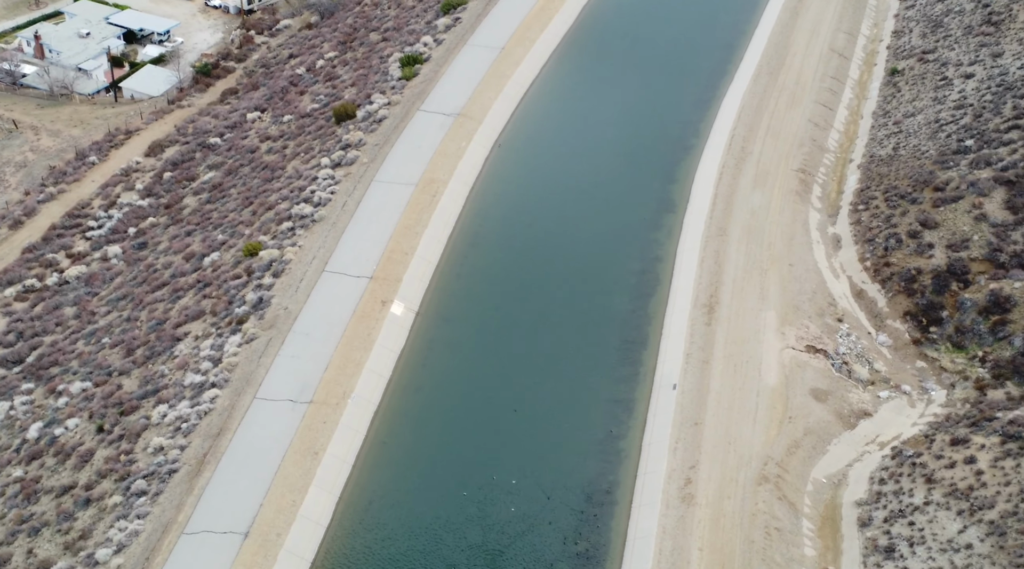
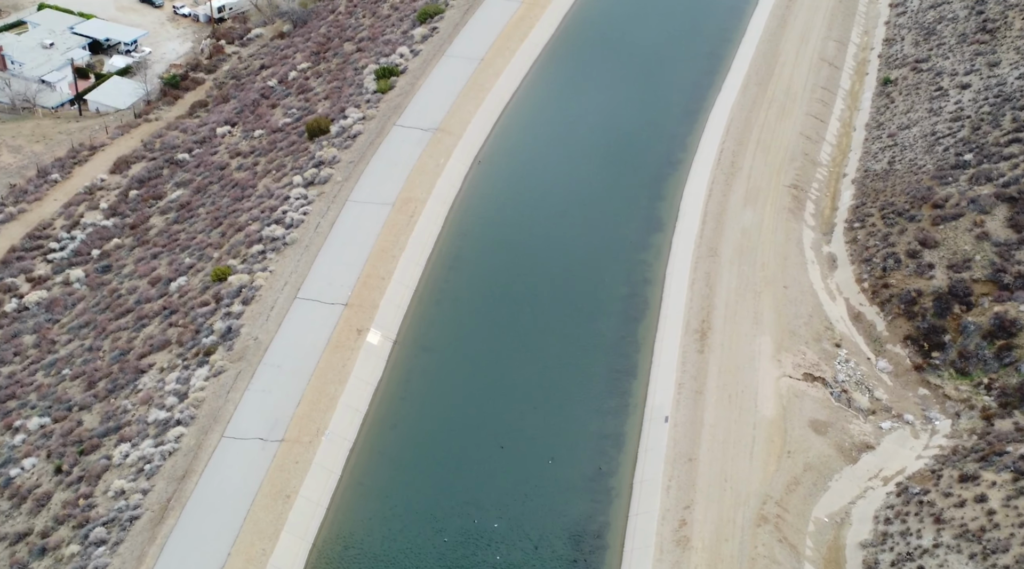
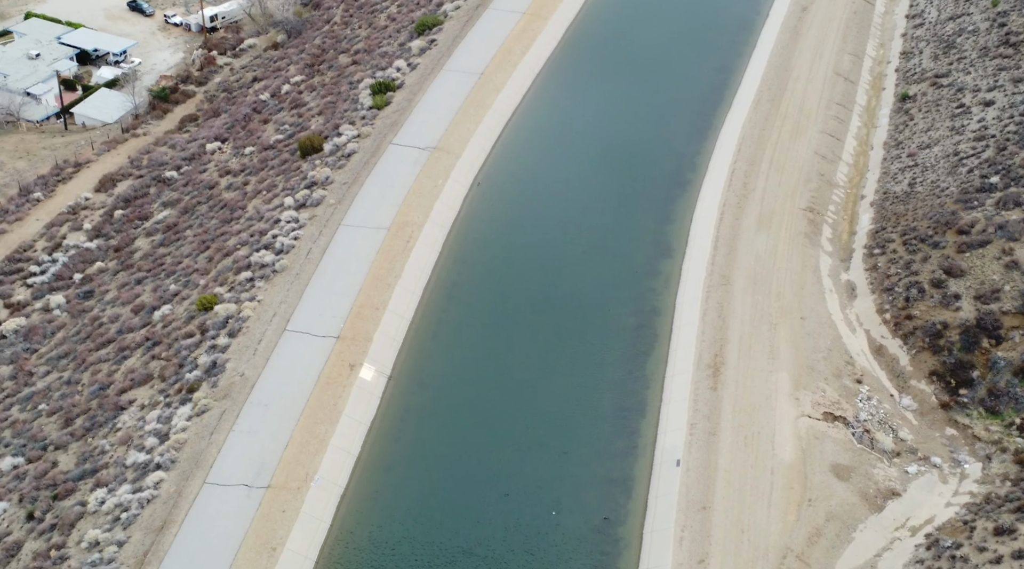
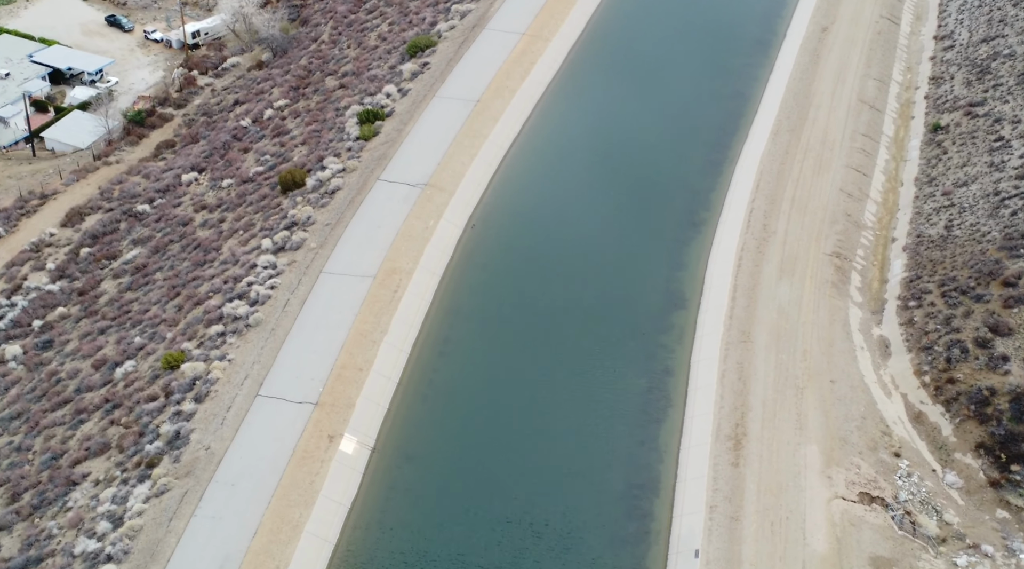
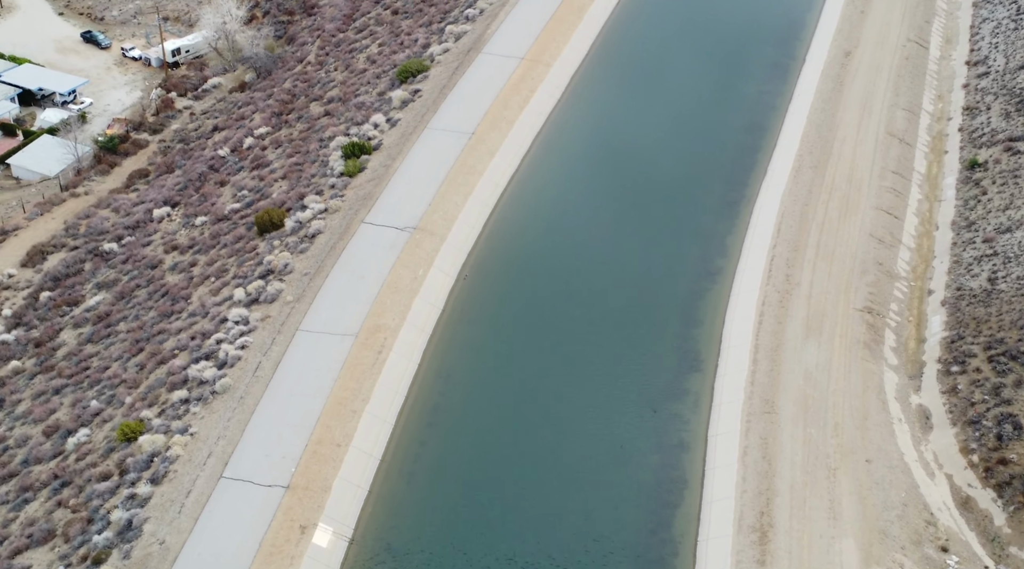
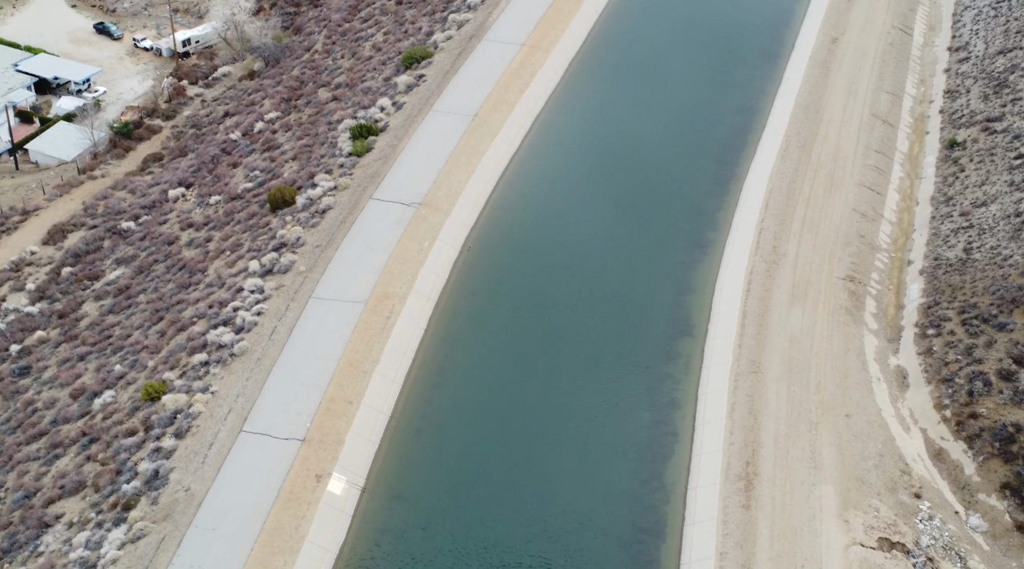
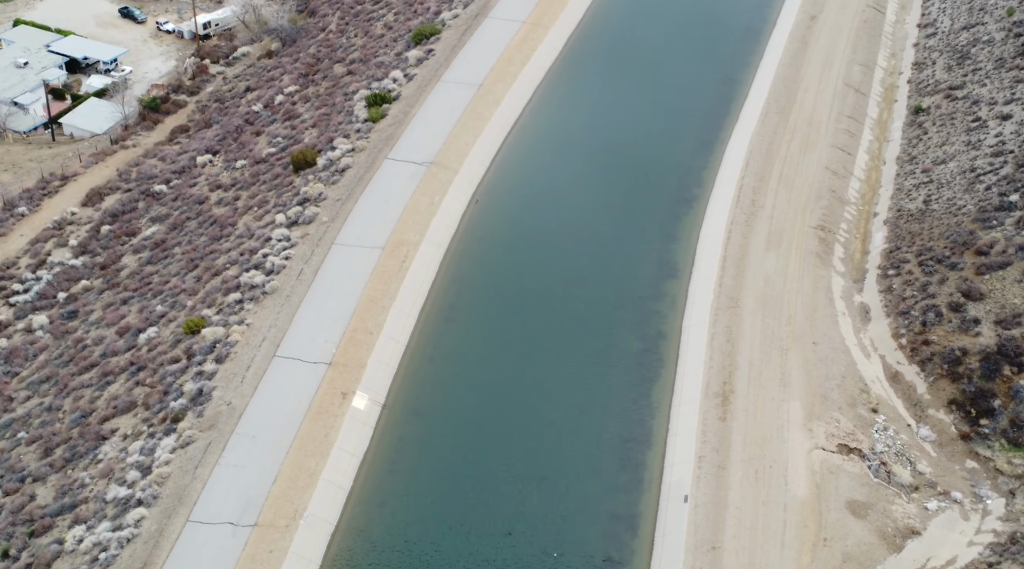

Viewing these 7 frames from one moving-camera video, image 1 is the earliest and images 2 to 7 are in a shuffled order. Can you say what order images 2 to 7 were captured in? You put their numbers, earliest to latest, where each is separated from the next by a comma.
2, 3, 7, 4, 6, 5
